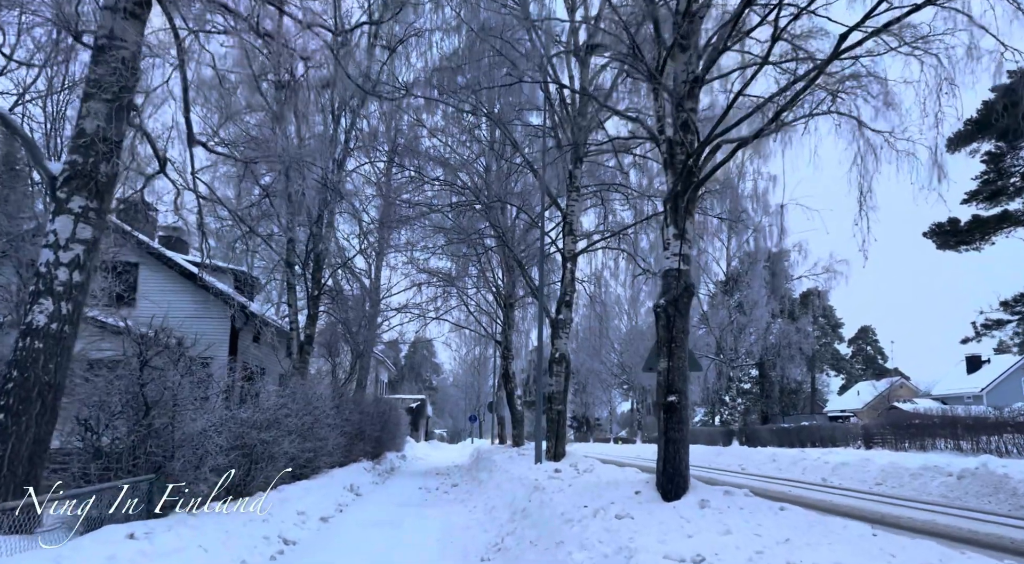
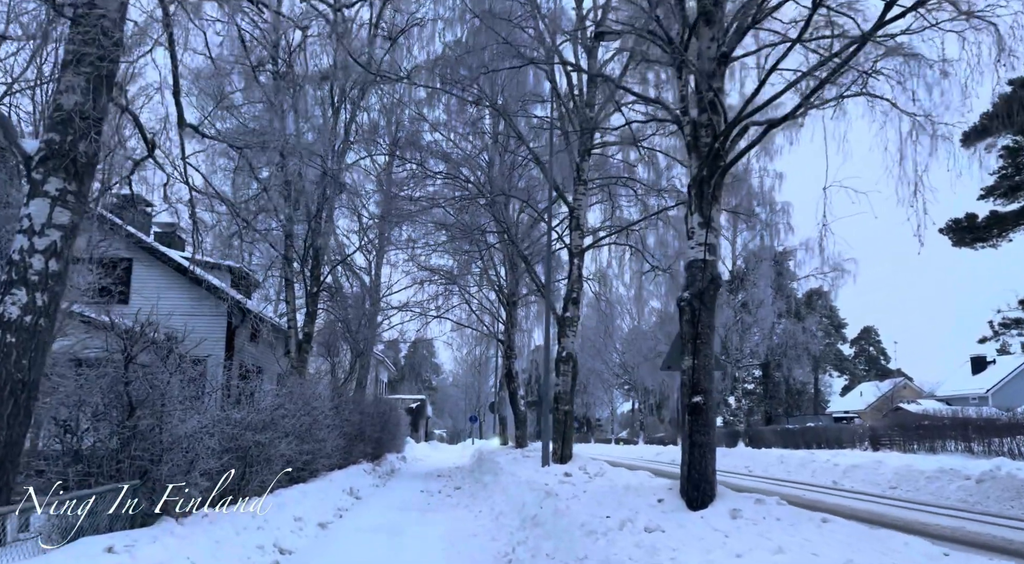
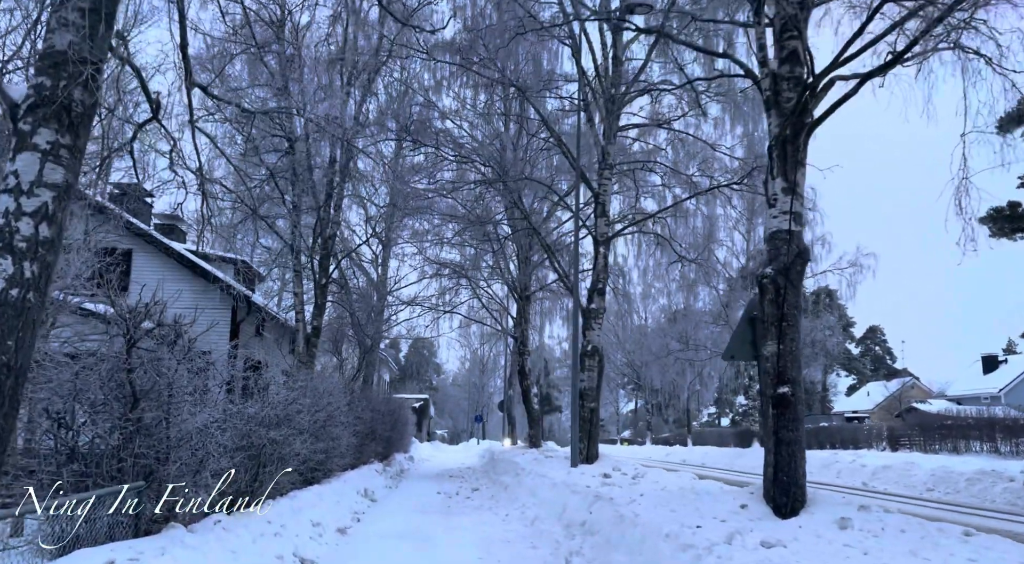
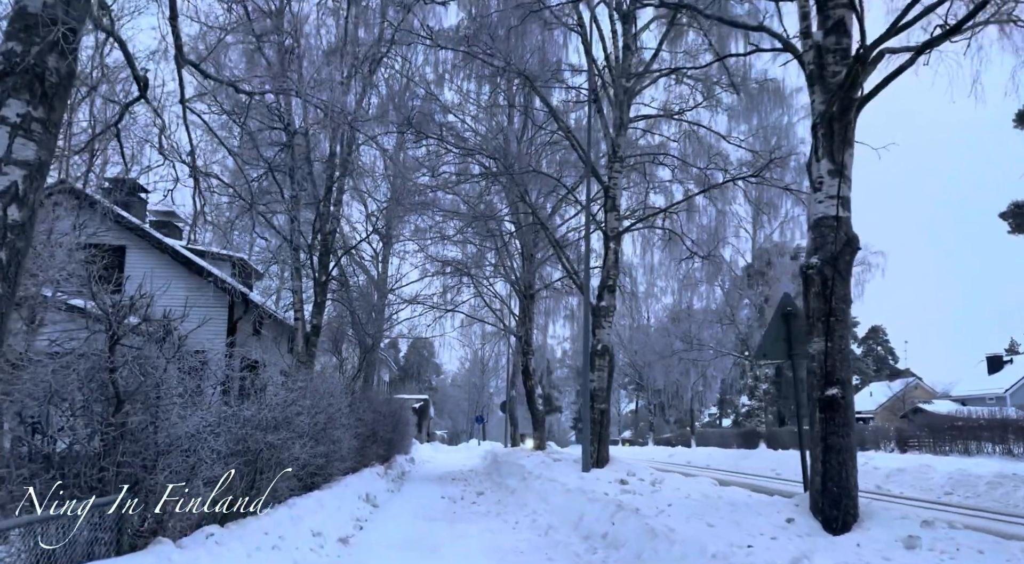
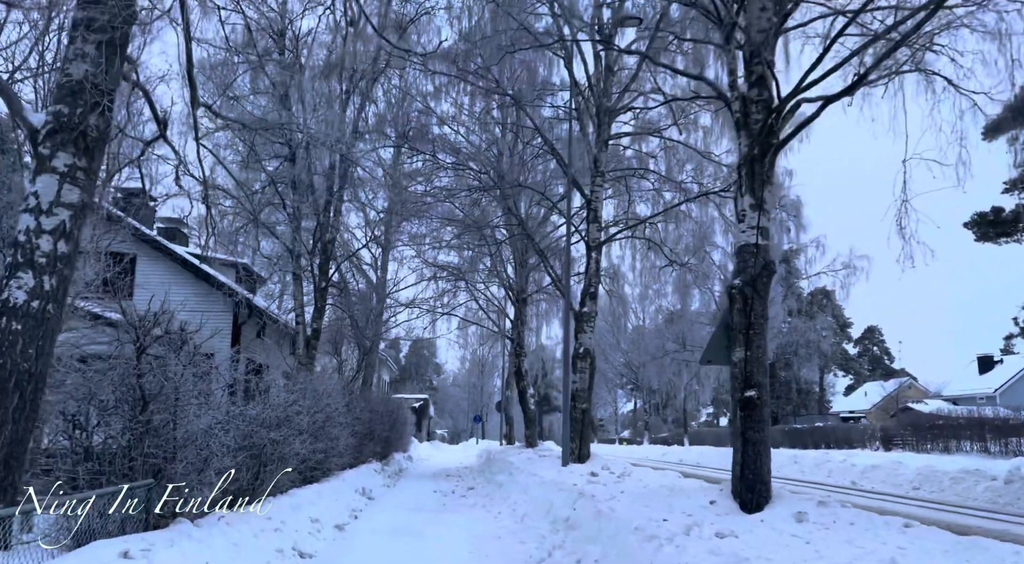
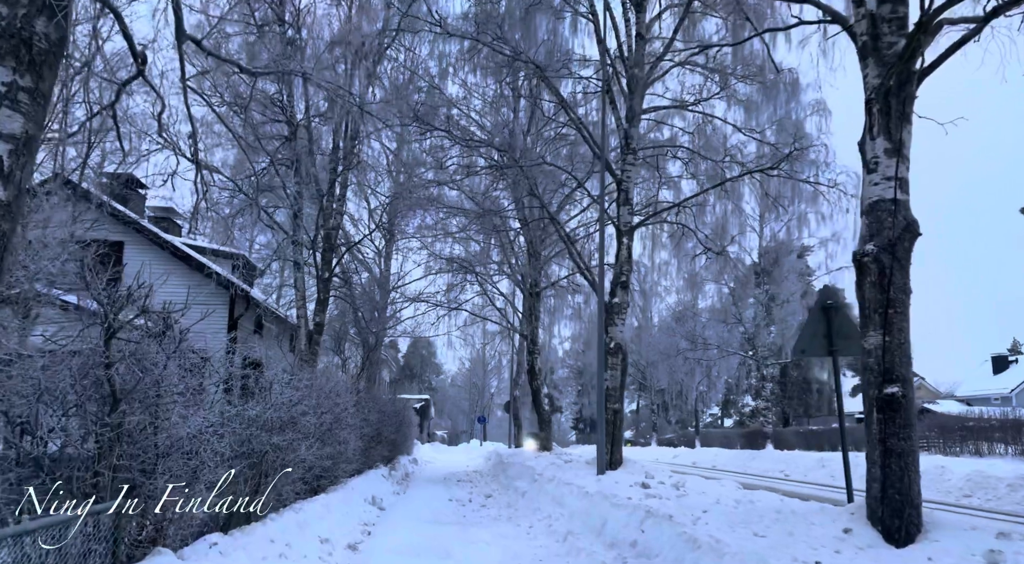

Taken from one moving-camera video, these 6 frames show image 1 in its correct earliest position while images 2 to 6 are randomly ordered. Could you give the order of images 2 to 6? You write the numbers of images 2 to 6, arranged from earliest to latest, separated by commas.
2, 5, 3, 4, 6
